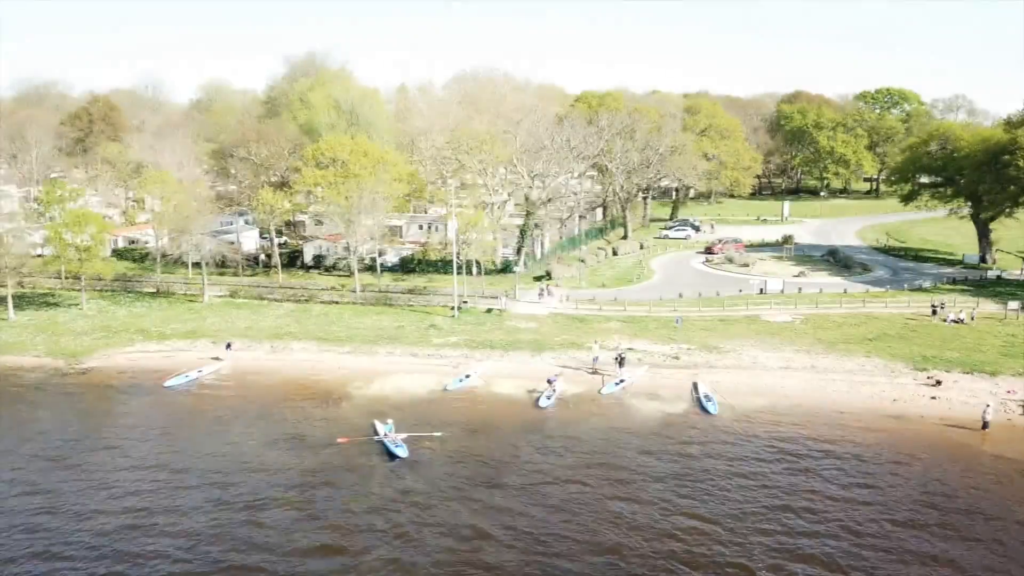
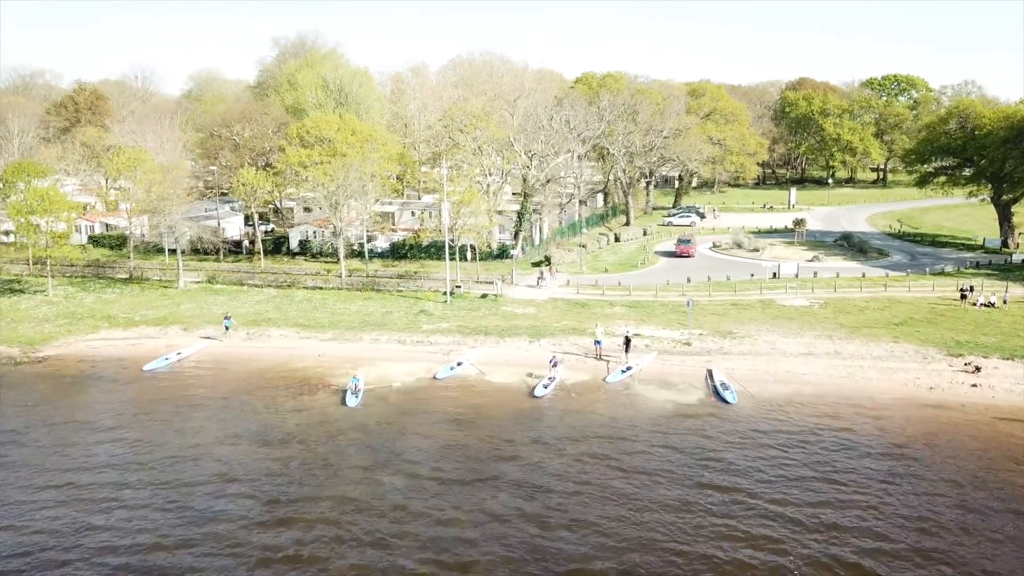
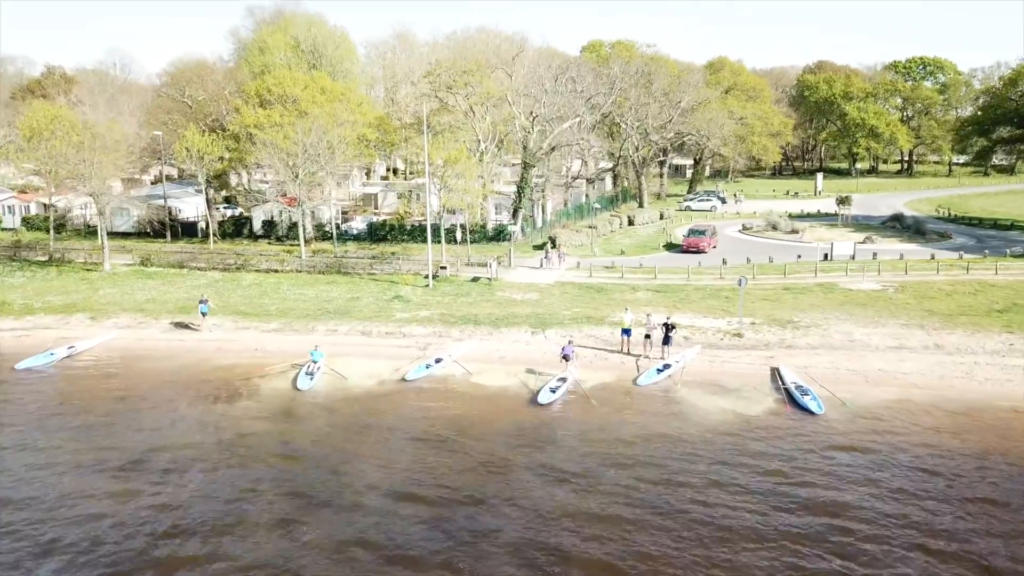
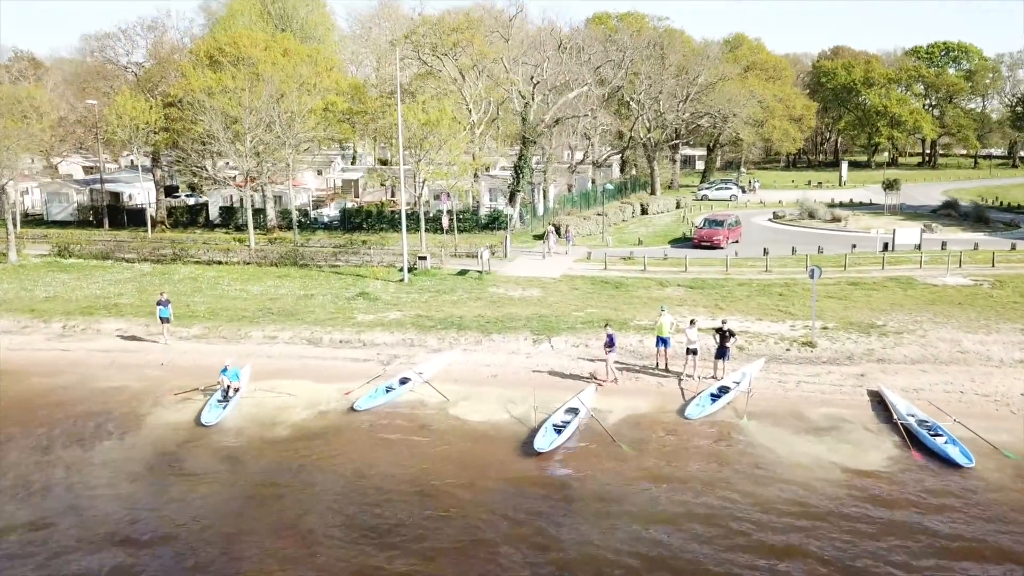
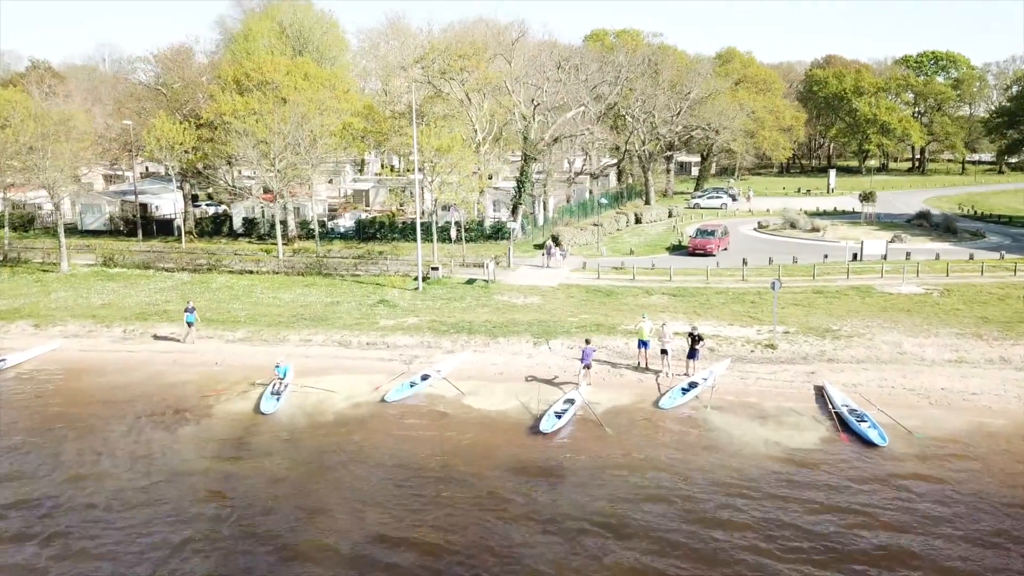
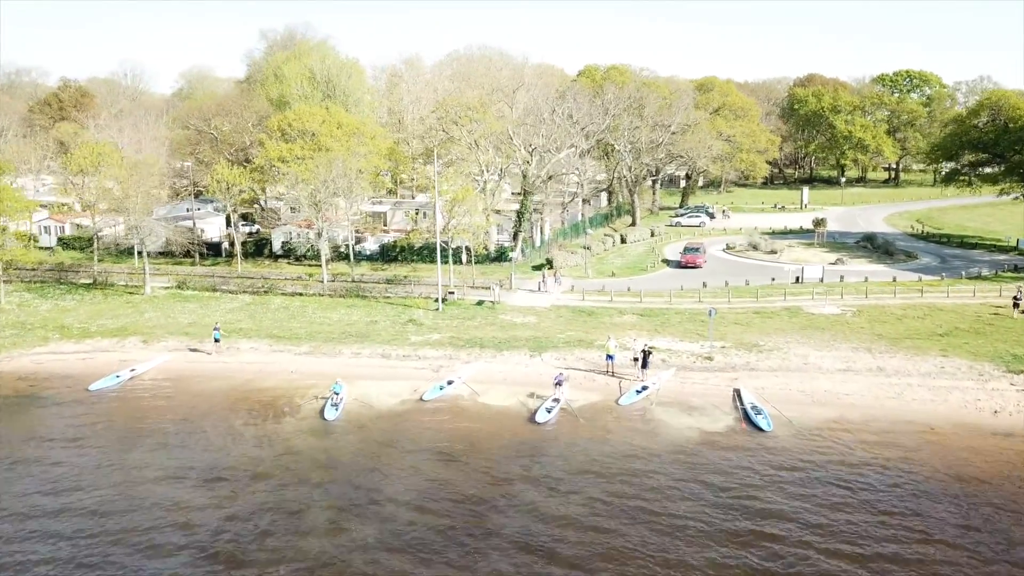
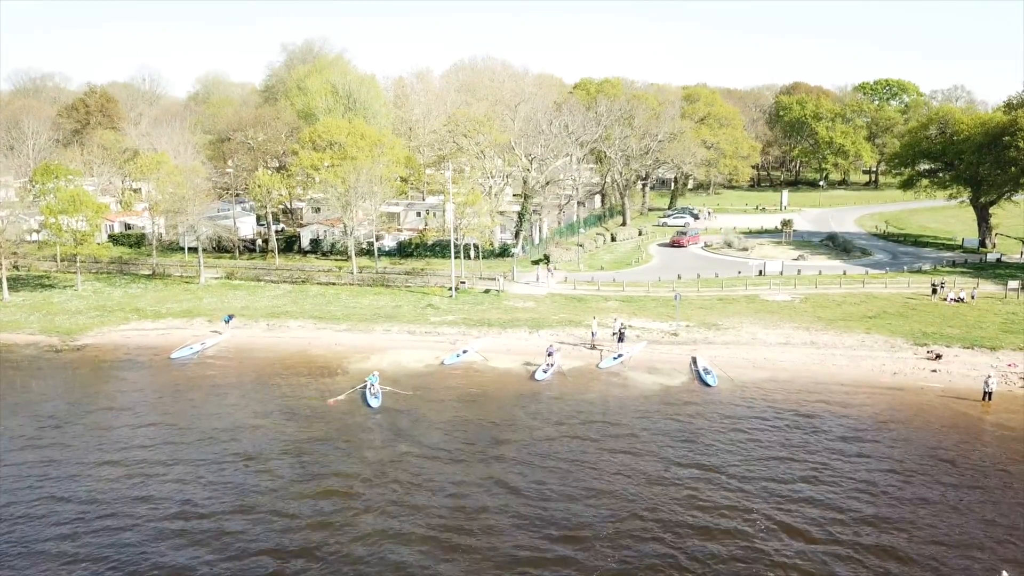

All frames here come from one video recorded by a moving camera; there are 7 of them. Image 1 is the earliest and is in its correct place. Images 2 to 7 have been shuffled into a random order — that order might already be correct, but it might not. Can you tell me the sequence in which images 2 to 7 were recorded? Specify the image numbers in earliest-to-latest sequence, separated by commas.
7, 2, 6, 3, 5, 4
